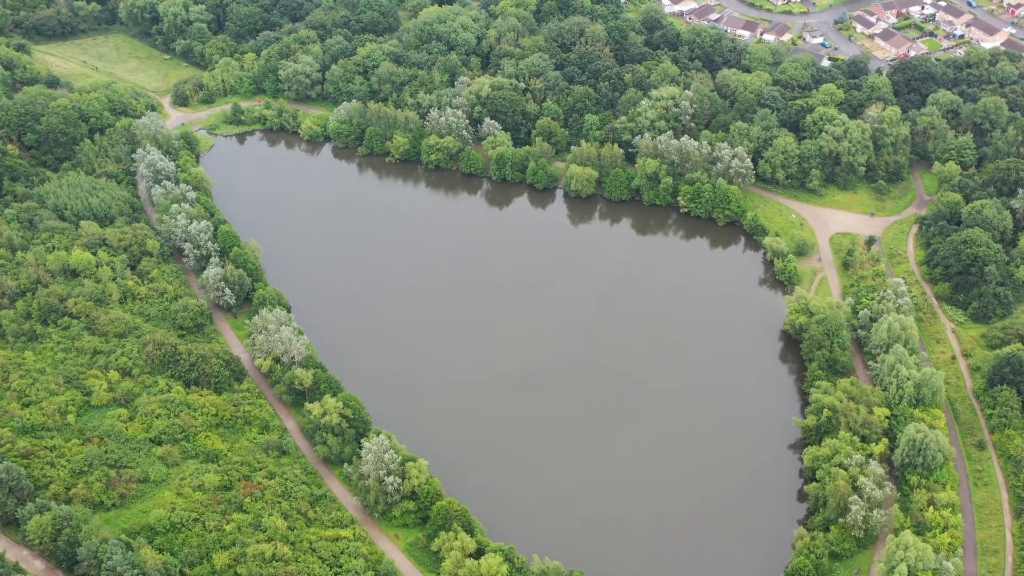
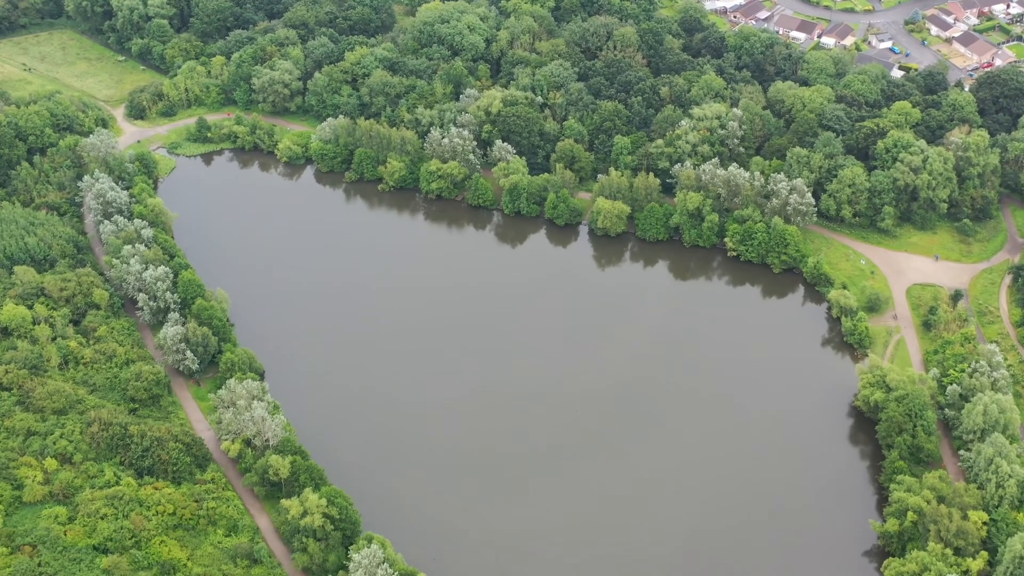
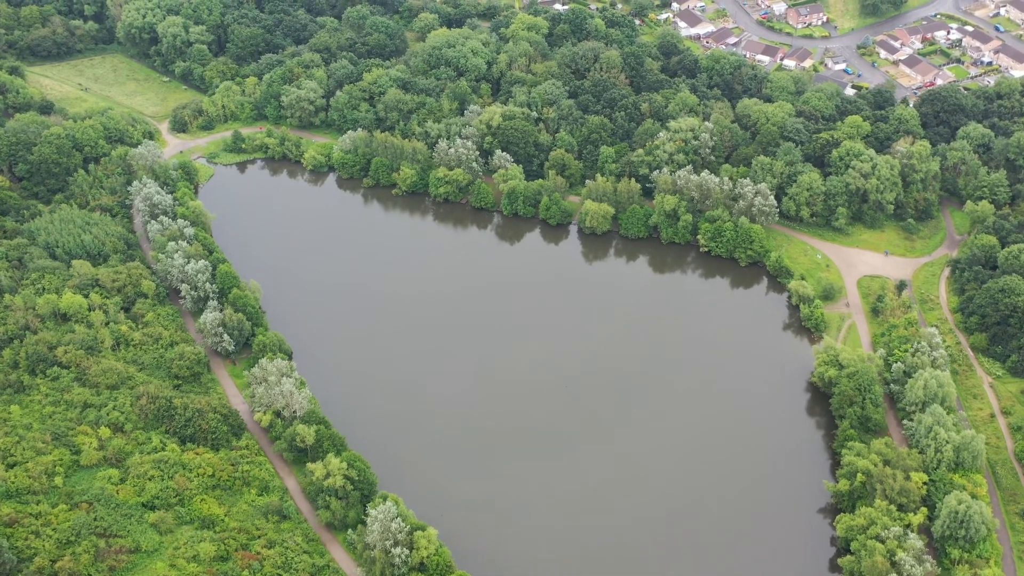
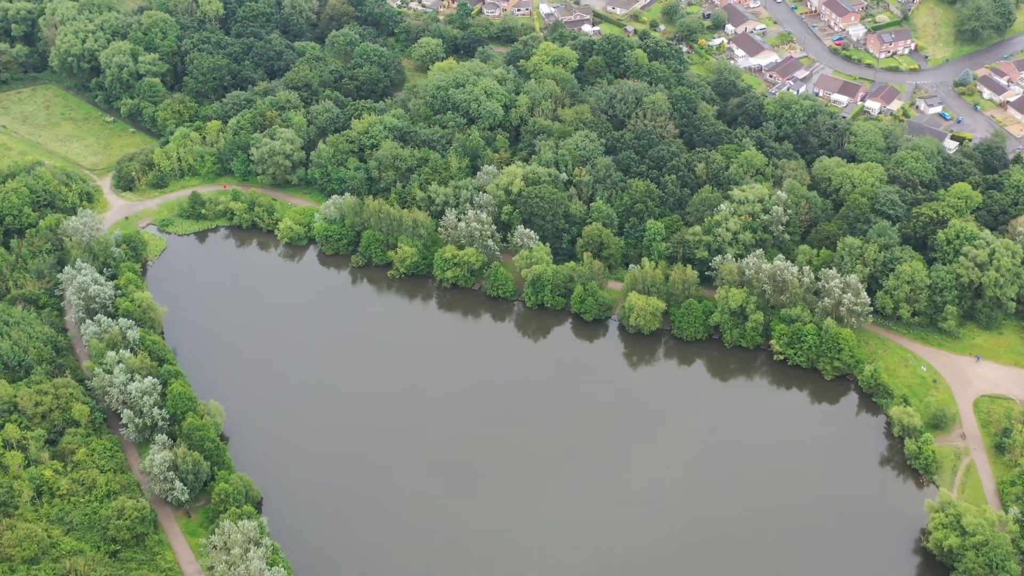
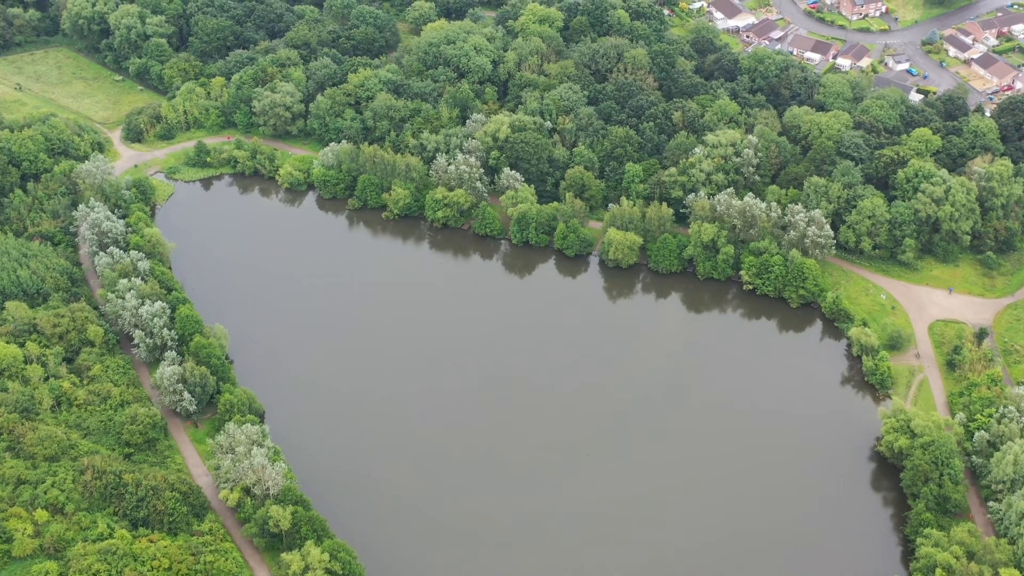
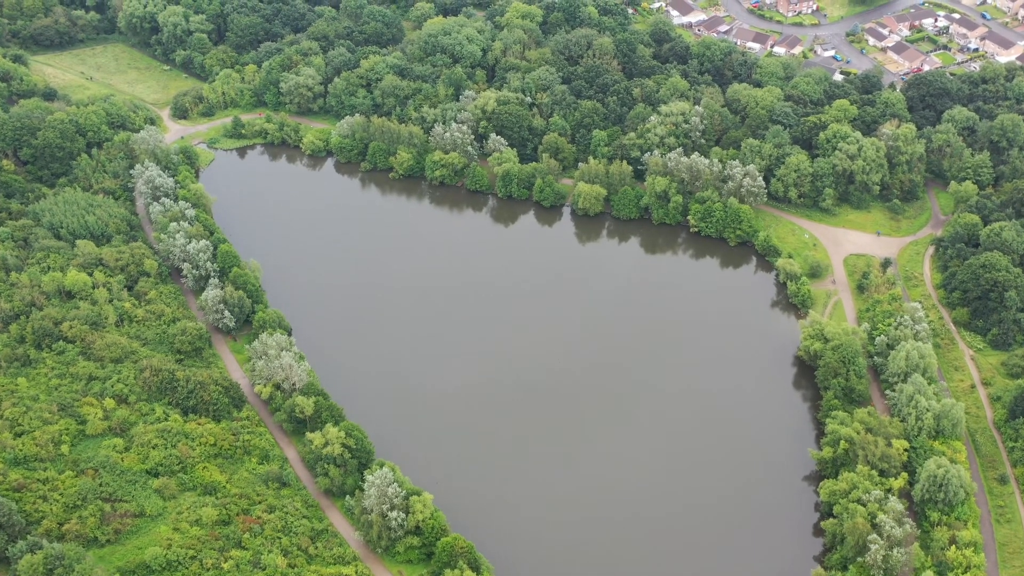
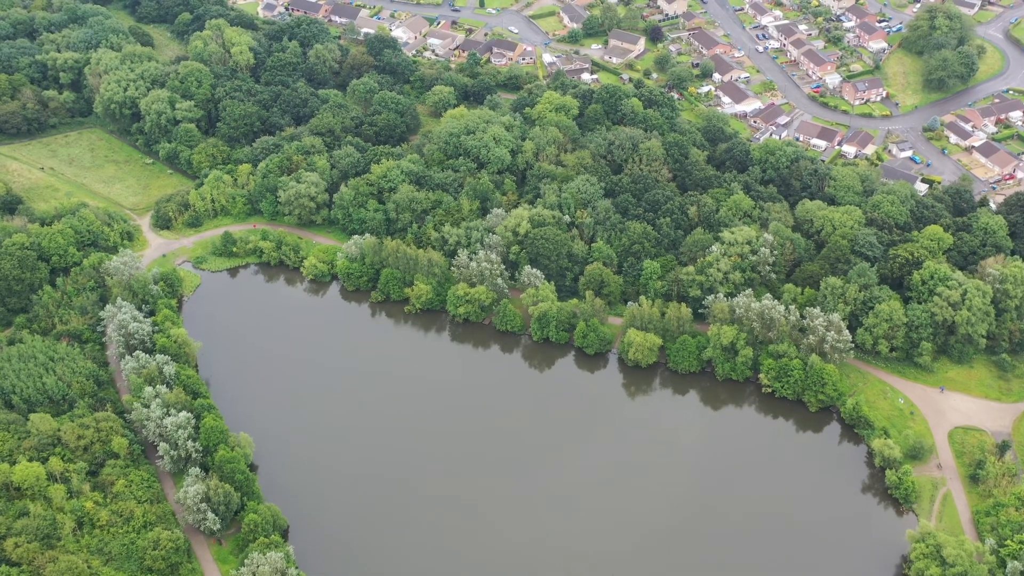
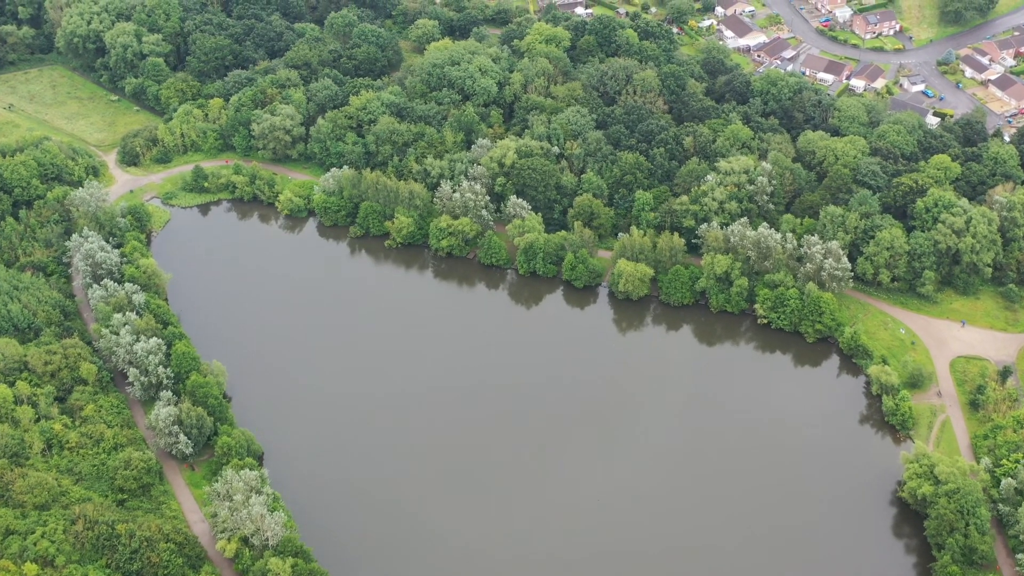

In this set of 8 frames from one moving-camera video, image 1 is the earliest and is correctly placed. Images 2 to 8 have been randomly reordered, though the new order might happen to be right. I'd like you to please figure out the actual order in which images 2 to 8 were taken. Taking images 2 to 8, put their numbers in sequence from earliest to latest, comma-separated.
6, 3, 2, 5, 8, 4, 7
